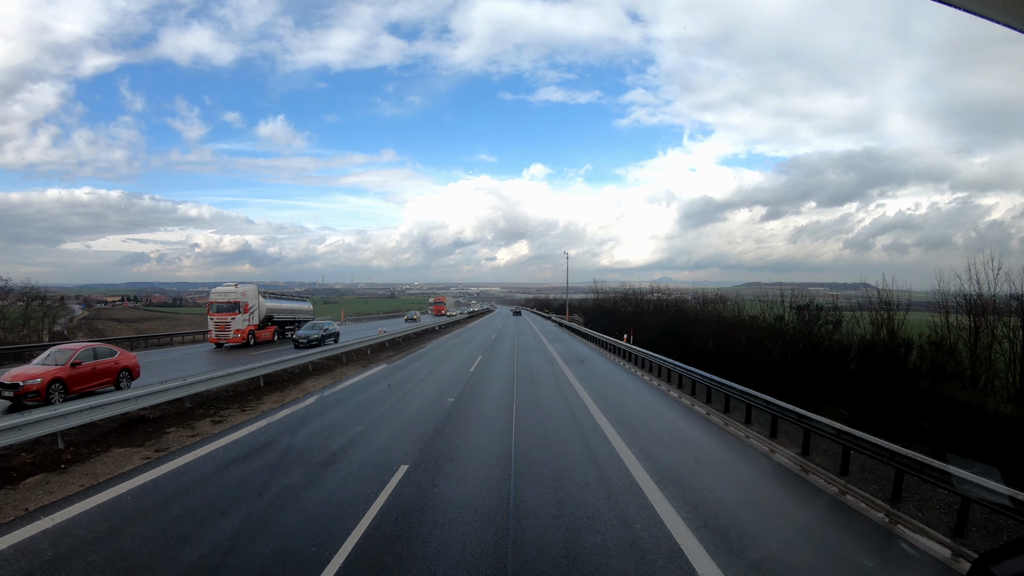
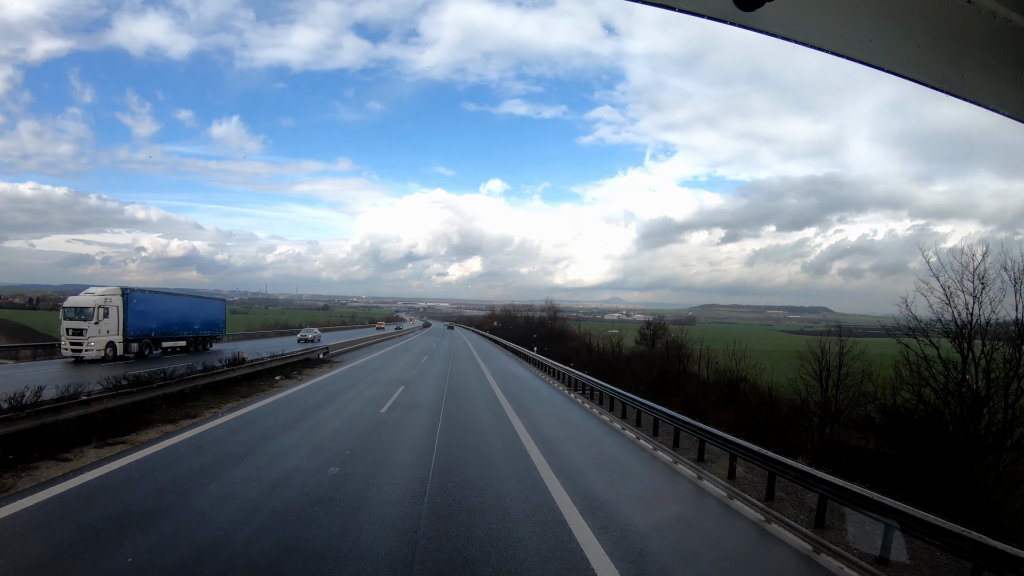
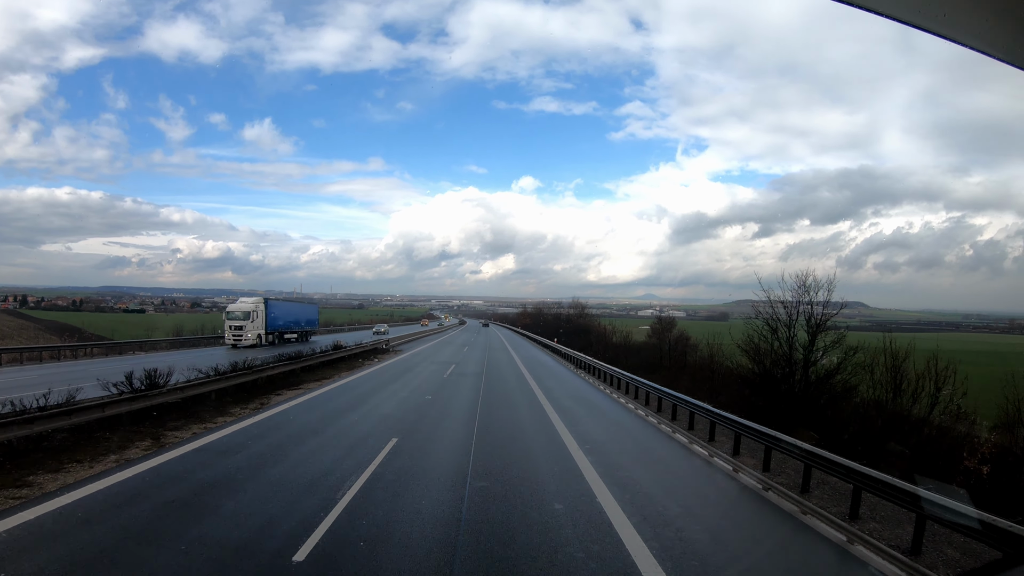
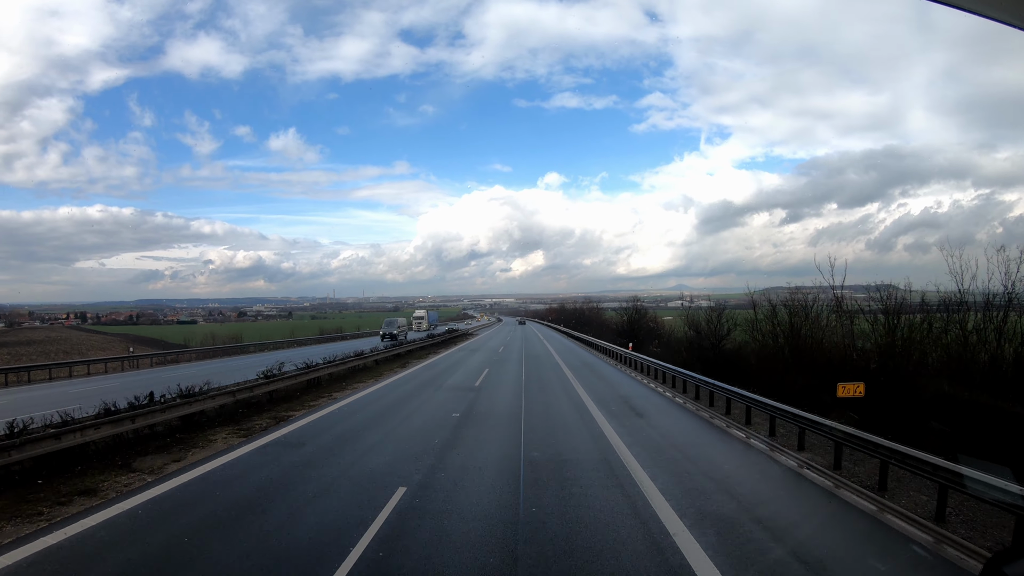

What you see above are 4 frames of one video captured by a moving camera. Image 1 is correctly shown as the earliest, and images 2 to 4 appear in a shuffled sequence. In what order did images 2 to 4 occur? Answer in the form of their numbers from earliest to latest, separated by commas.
4, 3, 2
